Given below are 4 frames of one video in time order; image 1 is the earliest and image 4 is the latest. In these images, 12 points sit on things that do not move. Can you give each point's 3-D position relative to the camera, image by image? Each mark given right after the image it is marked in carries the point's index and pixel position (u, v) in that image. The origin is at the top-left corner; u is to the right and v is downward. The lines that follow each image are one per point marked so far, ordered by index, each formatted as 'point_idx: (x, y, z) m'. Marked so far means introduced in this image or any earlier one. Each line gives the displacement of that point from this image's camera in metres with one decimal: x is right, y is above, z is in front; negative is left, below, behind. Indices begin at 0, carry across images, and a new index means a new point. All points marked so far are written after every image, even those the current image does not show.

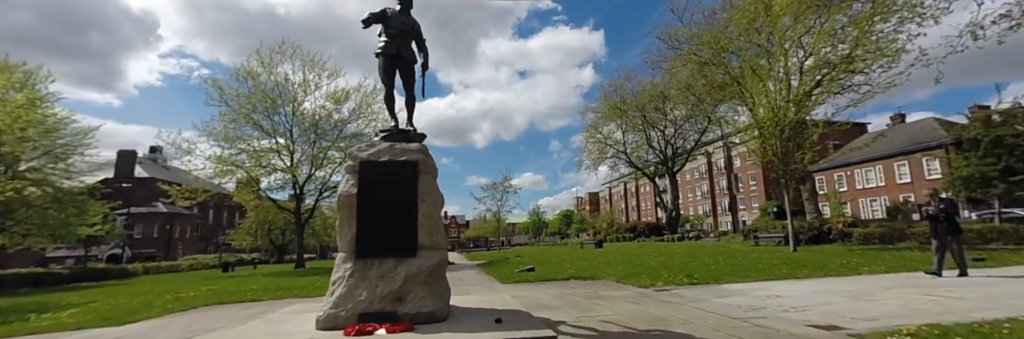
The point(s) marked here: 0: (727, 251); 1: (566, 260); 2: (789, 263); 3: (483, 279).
0: (+9.0, -3.4, +16.9) m
1: (+2.3, -3.9, +17.4) m
2: (+7.7, -2.6, +11.2) m
3: (-1.1, -3.6, +13.3) m
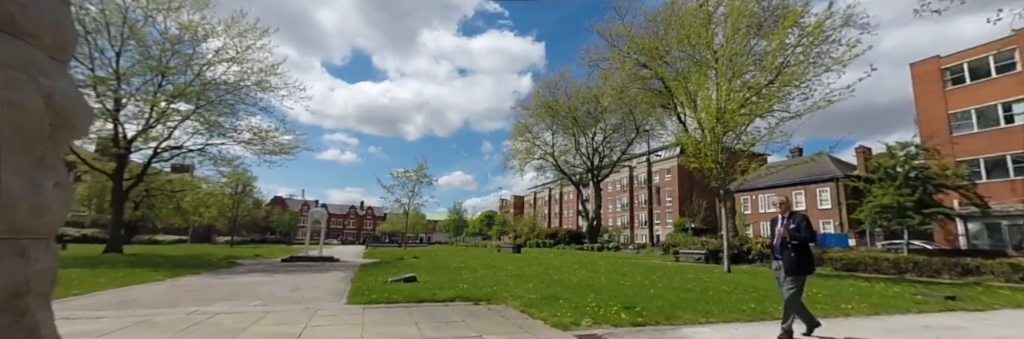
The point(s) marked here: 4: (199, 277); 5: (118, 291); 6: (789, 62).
0: (+5.2, -3.5, +14.4) m
1: (-1.5, -3.3, +13.9) m
2: (+4.9, -2.6, +8.7) m
3: (-4.2, -2.7, +9.2) m
4: (-9.1, -3.1, +11.8) m
5: (-8.0, -2.5, +8.3) m
6: (+13.7, +5.3, +19.9) m
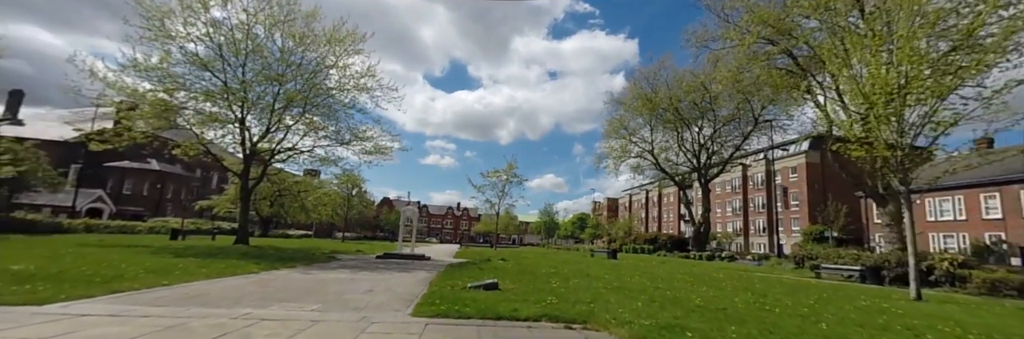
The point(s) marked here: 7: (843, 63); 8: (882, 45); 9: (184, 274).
0: (+8.0, -3.3, +11.2) m
1: (+1.4, -3.1, +12.1) m
2: (+6.5, -2.3, +5.6) m
3: (-2.2, -2.5, +8.1) m
4: (-6.4, -3.0, +11.8) m
5: (-6.2, -2.3, +8.2) m
6: (+17.5, +5.5, +14.6) m
7: (+13.8, +4.1, +17.5) m
8: (+14.3, +4.4, +16.6) m
9: (-7.4, -2.4, +9.1) m
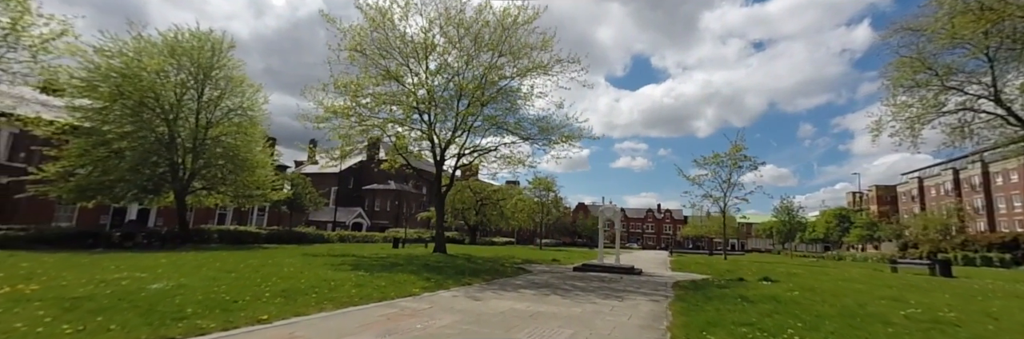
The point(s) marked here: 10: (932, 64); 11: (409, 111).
0: (+11.5, -1.6, +1.6) m
1: (+6.0, -2.1, +5.5) m
2: (+7.6, -0.9, -2.6) m
3: (+1.0, -1.8, +3.5) m
4: (-1.1, -2.6, +8.7) m
5: (-2.6, -2.0, +5.4) m
6: (+20.7, +8.0, +0.8) m
7: (+18.9, +6.2, +5.0) m
8: (+18.9, +6.6, +3.9) m
9: (-3.2, -2.1, +6.7) m
10: (+25.1, +6.2, +24.2) m
11: (-5.4, +3.0, +20.0) m
